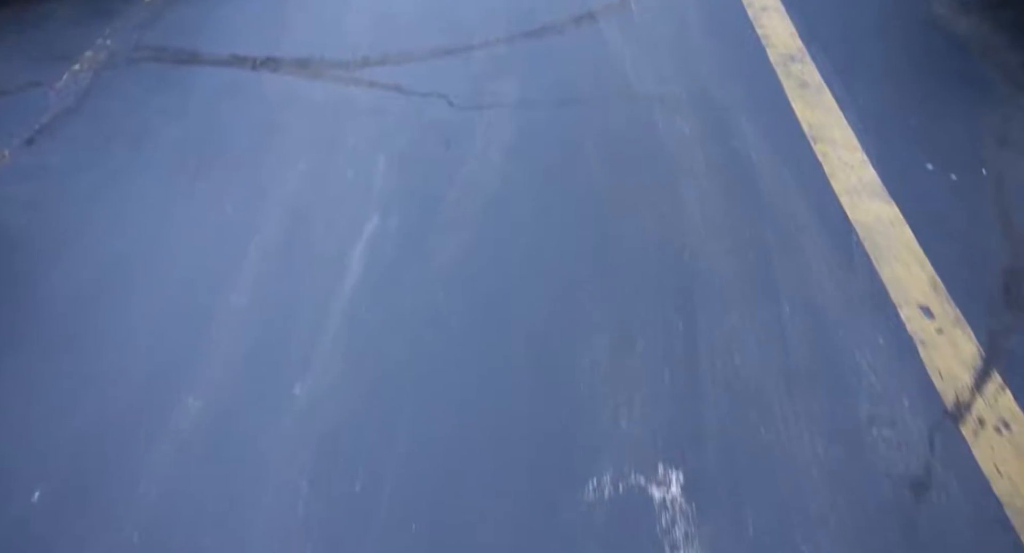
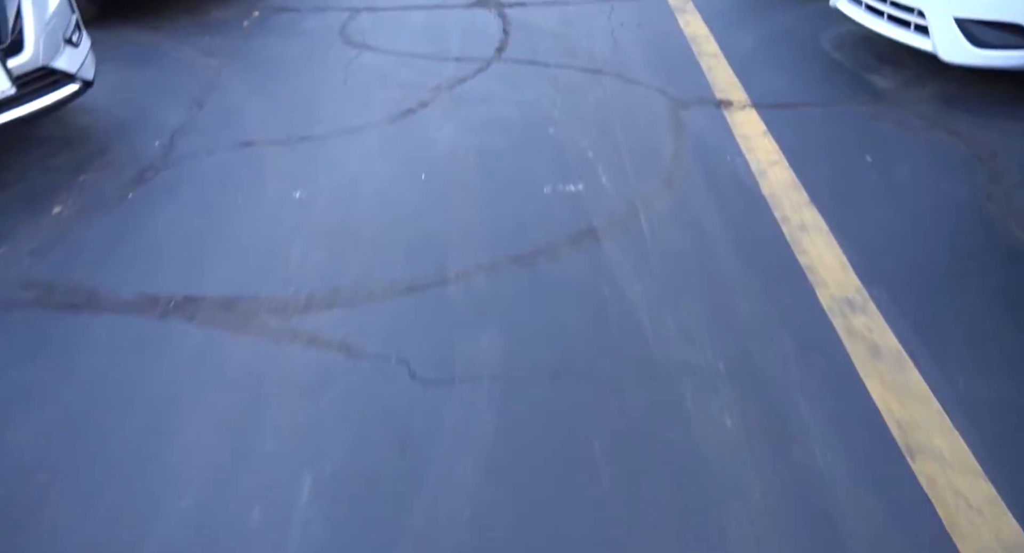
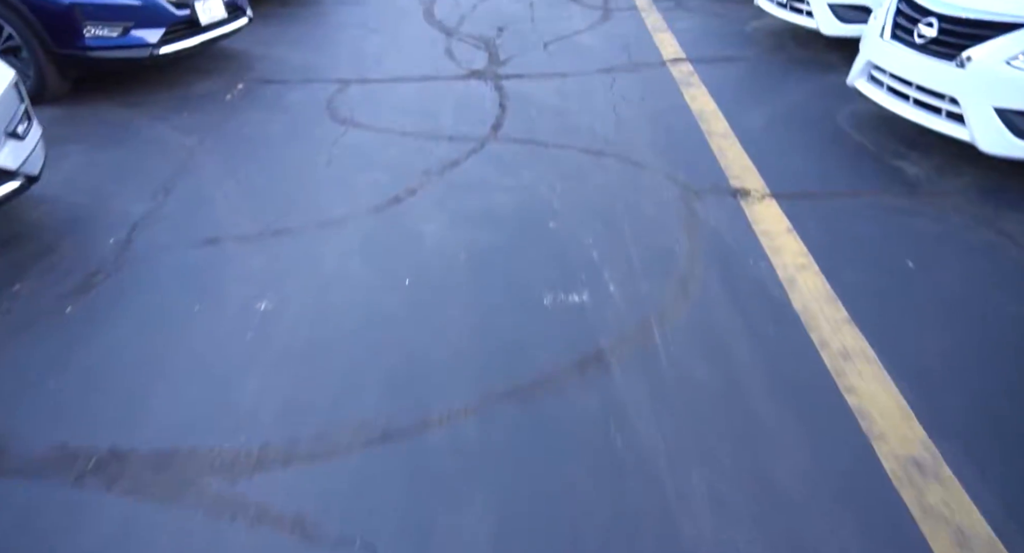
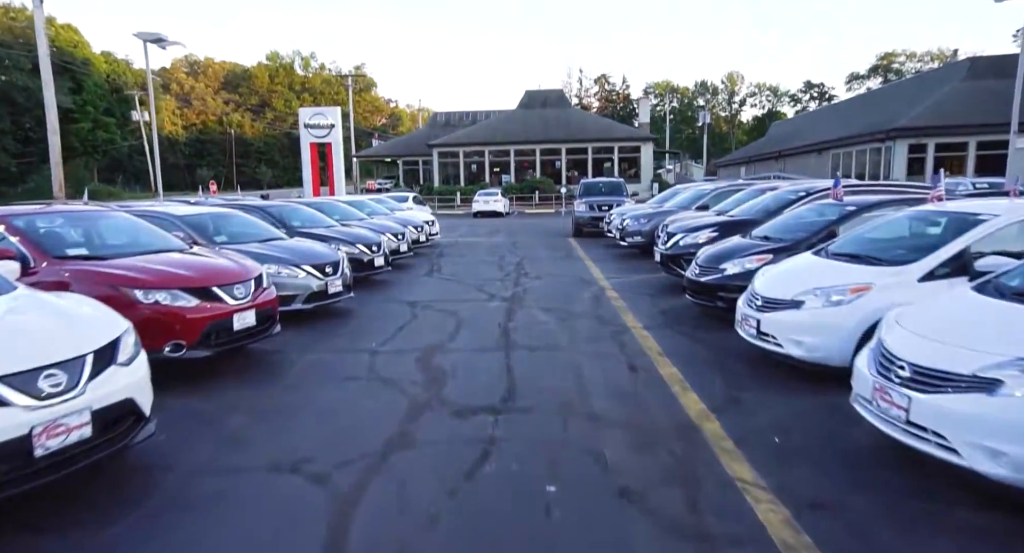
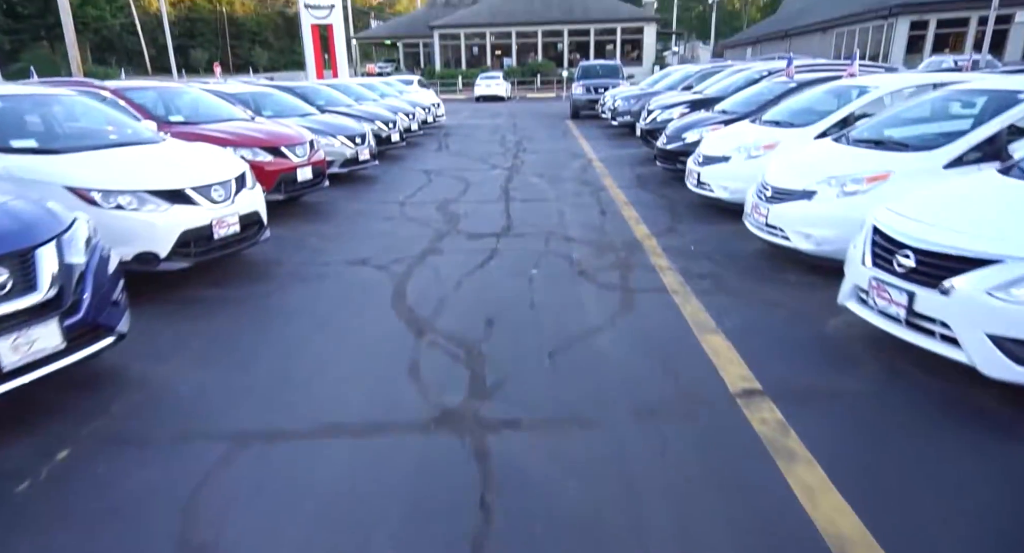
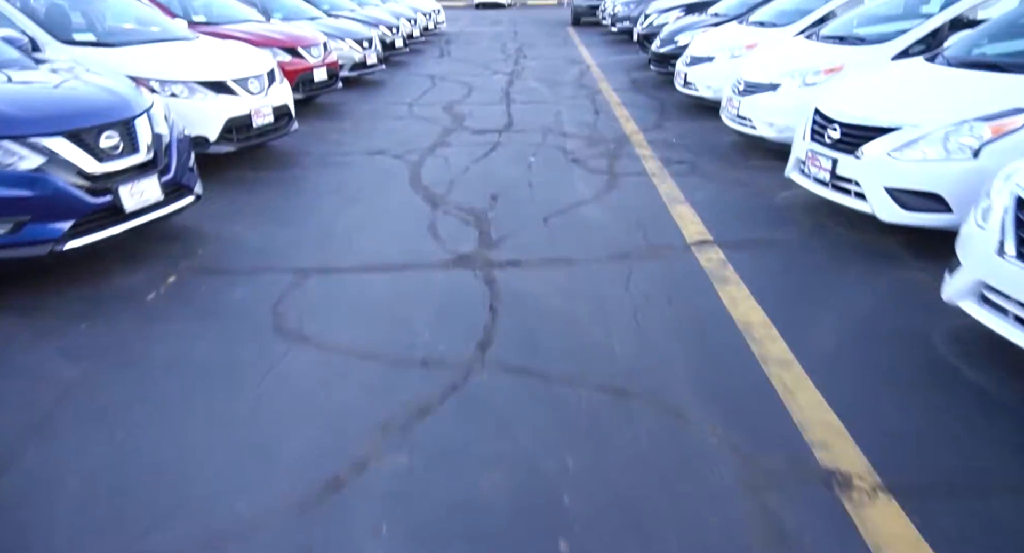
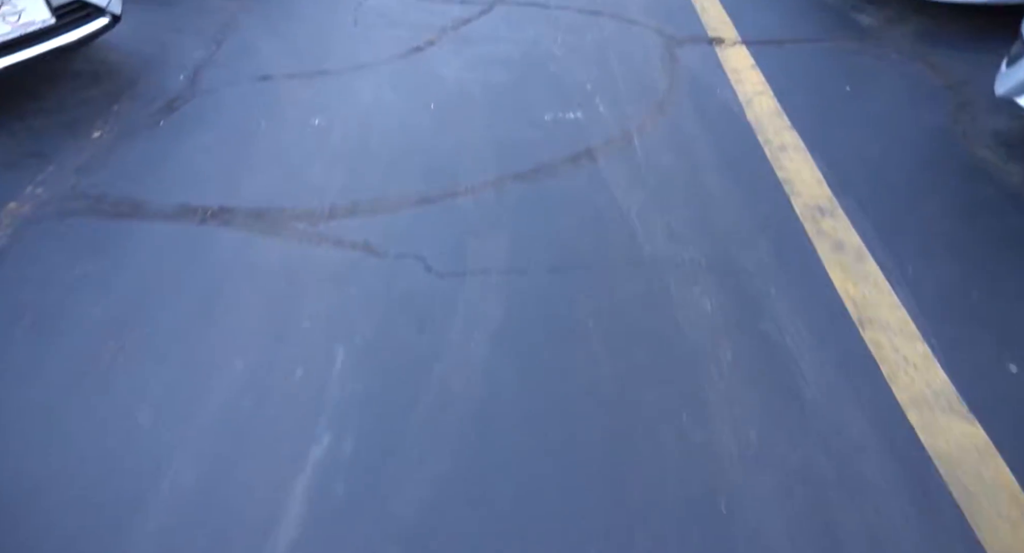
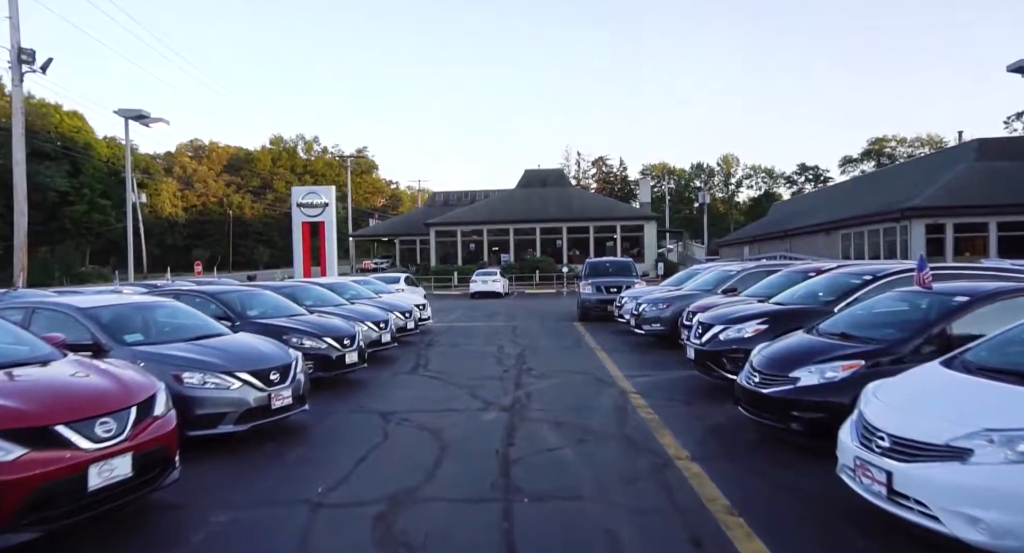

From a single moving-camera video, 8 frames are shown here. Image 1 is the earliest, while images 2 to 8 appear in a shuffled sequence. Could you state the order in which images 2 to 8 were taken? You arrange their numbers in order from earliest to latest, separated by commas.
7, 2, 3, 6, 5, 4, 8
